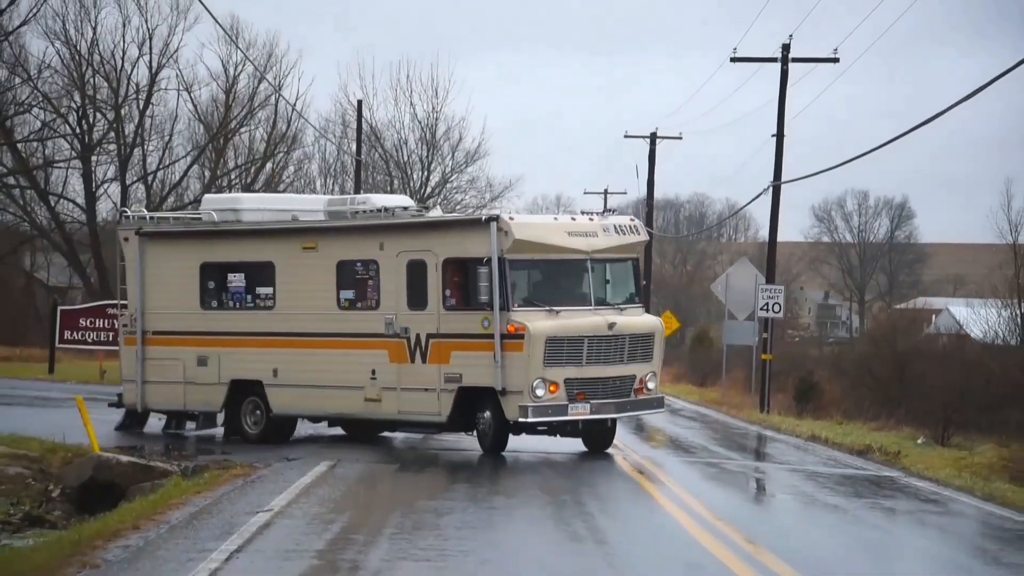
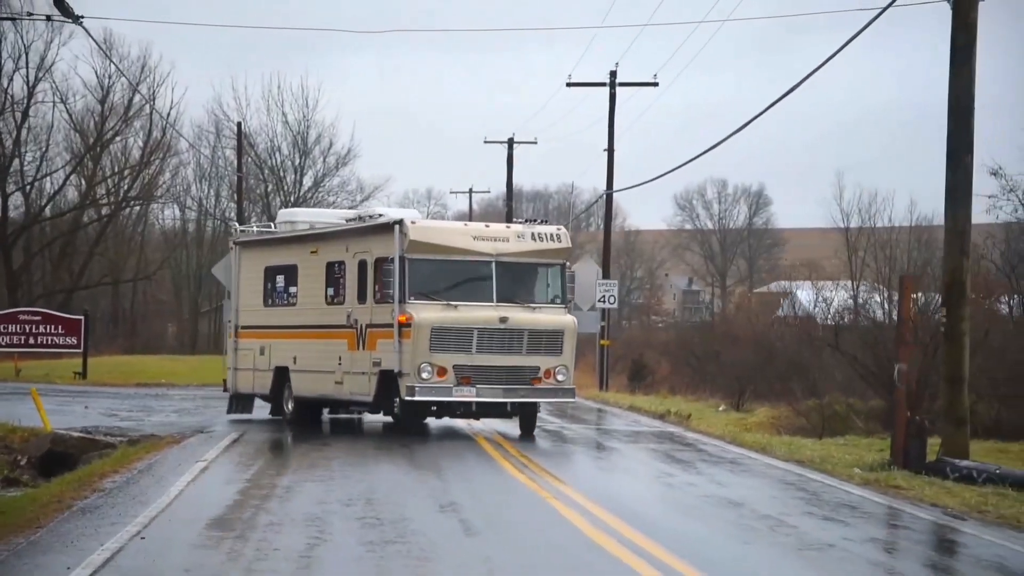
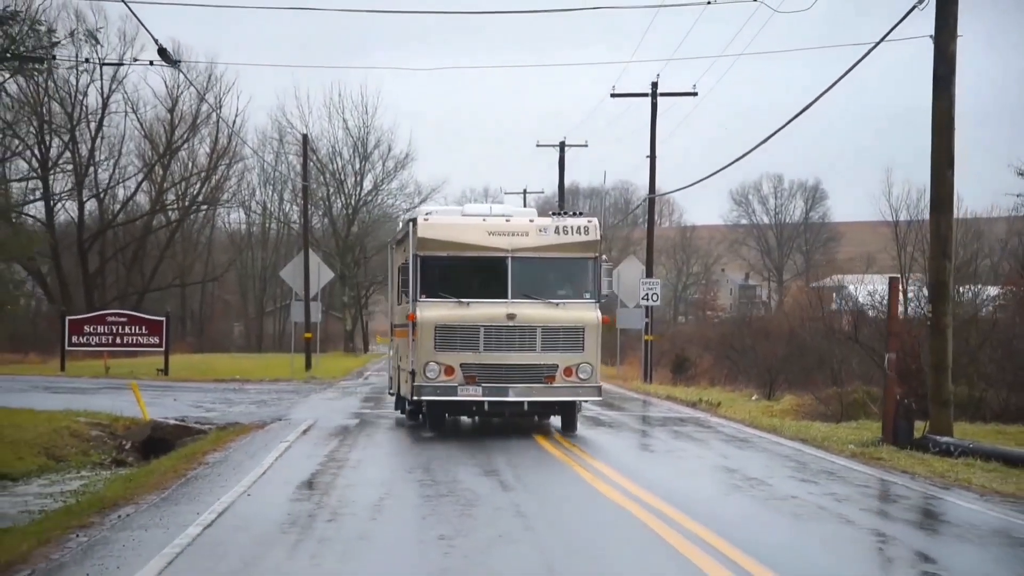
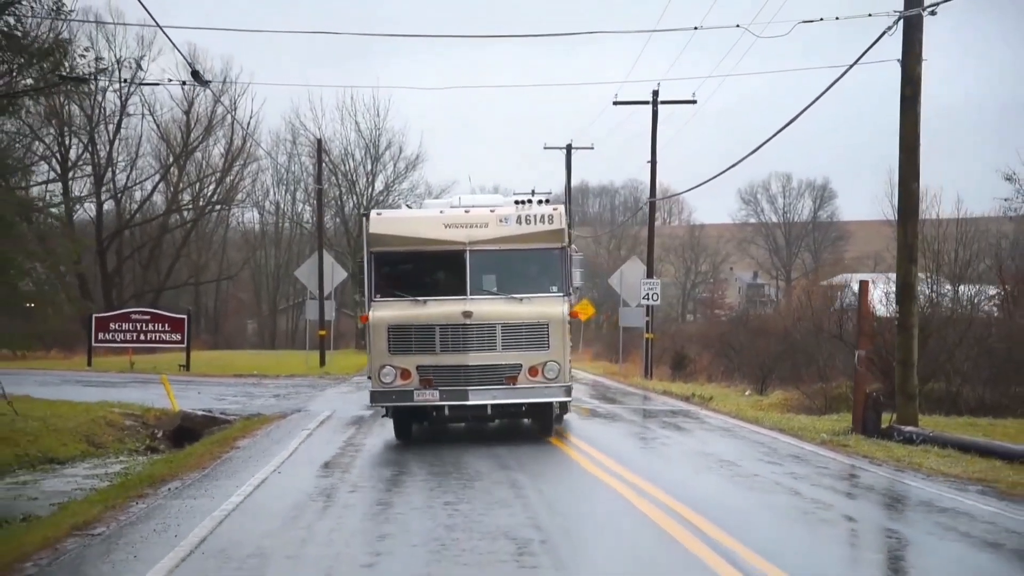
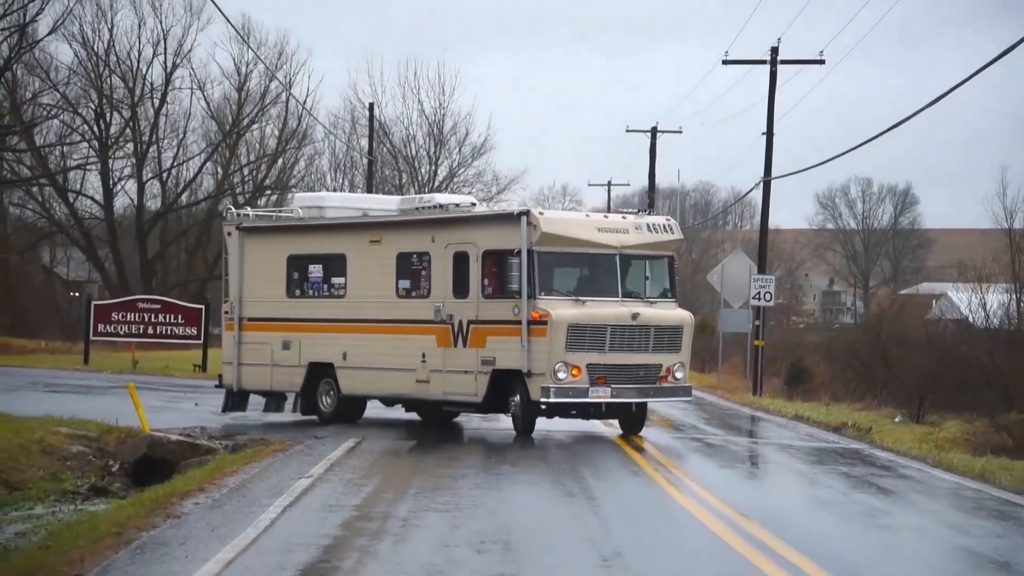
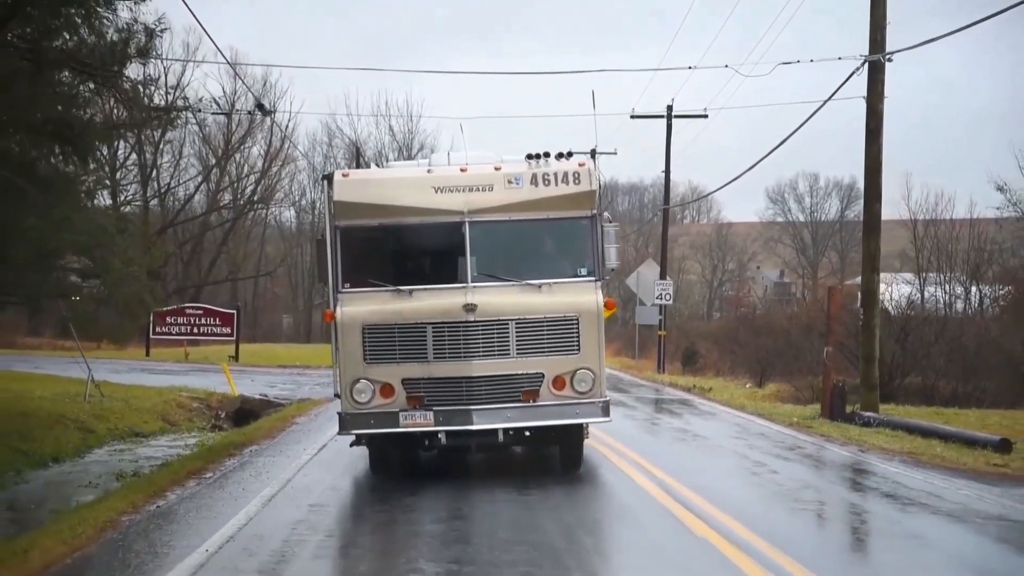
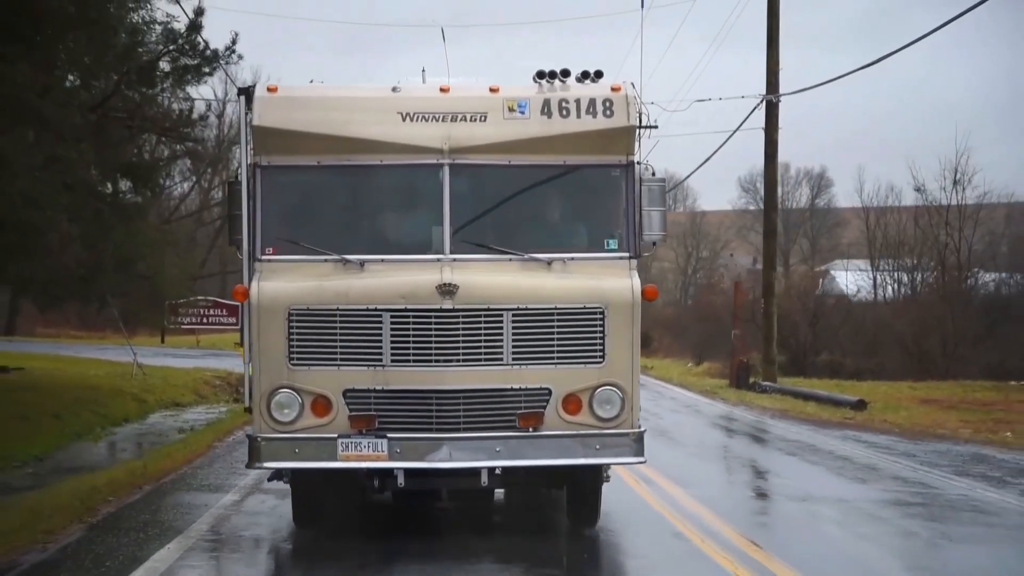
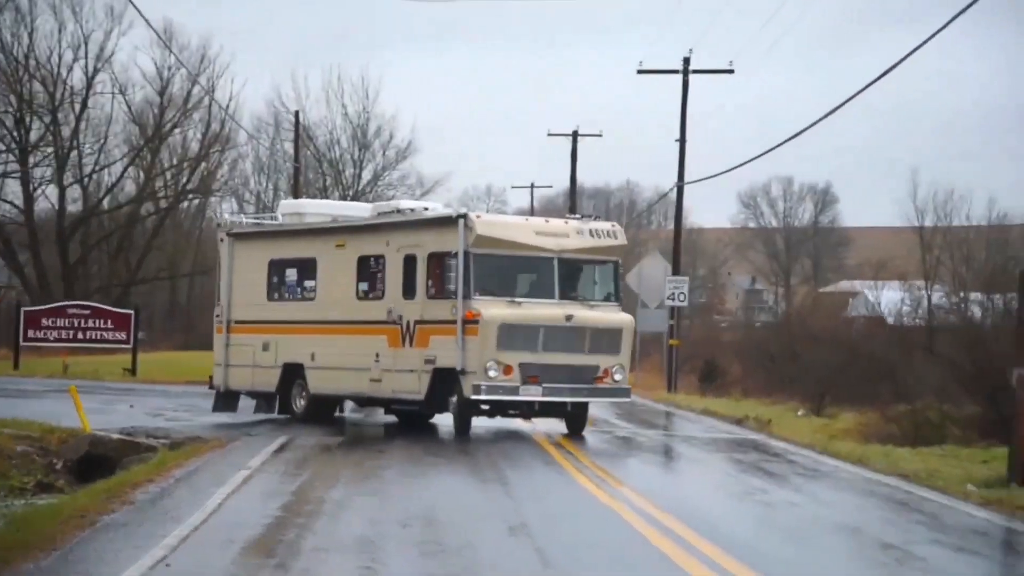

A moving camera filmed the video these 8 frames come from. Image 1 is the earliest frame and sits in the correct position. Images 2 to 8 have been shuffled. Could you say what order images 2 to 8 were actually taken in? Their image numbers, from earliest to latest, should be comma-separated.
5, 8, 2, 3, 4, 6, 7
